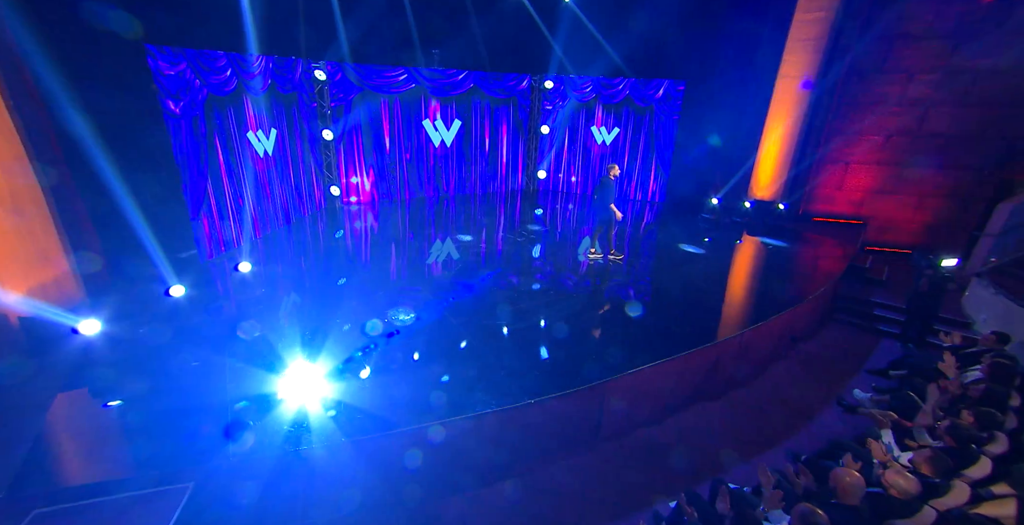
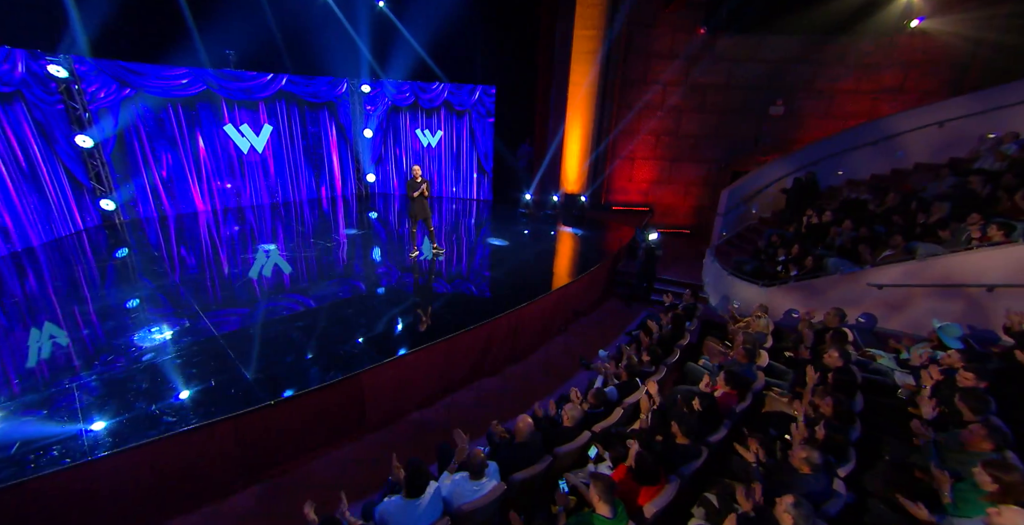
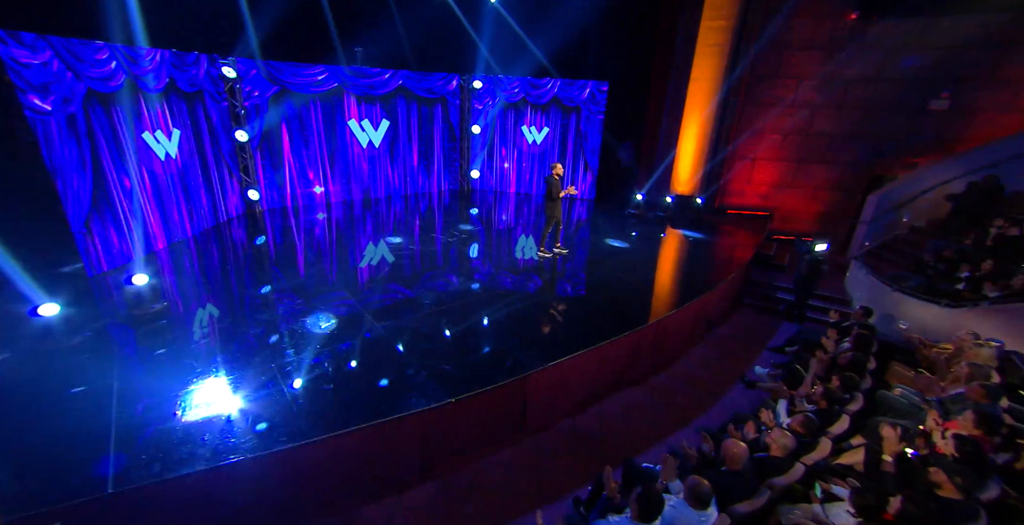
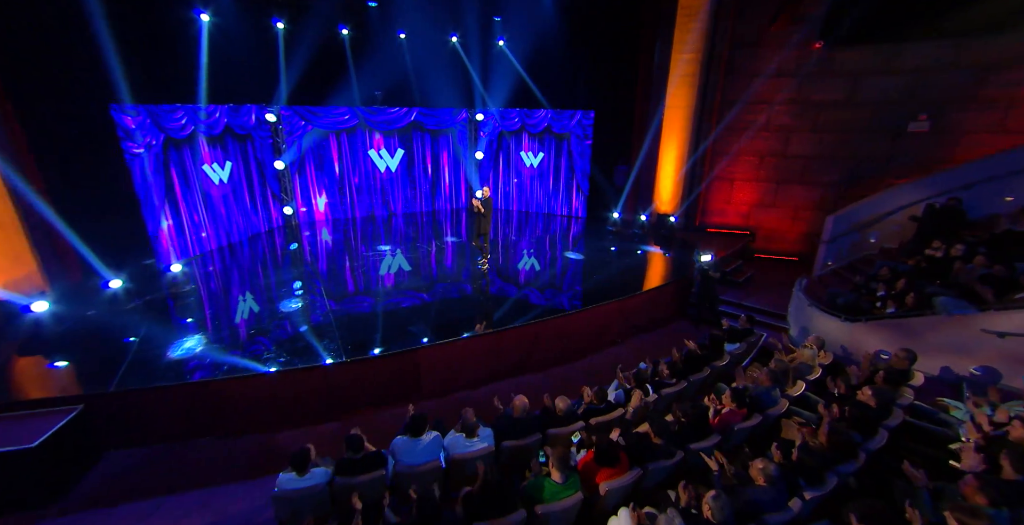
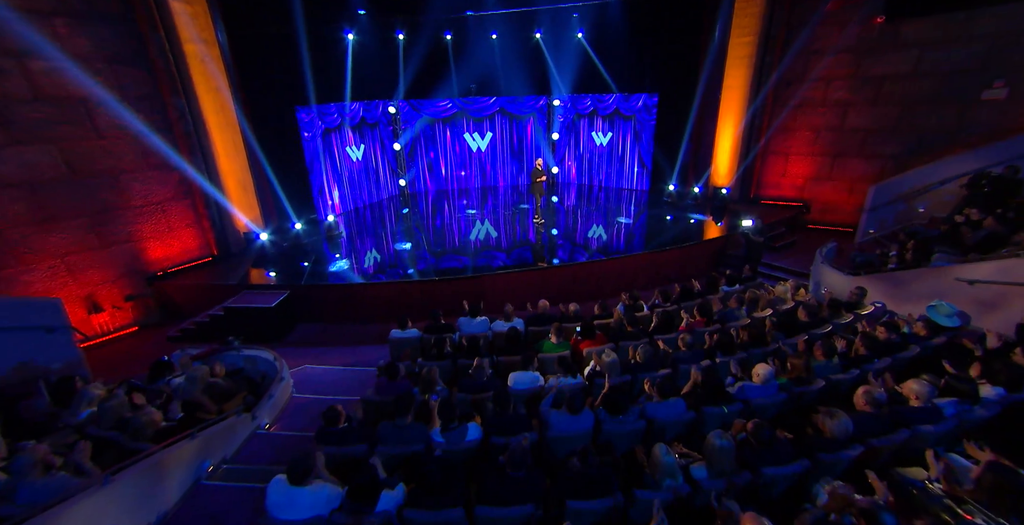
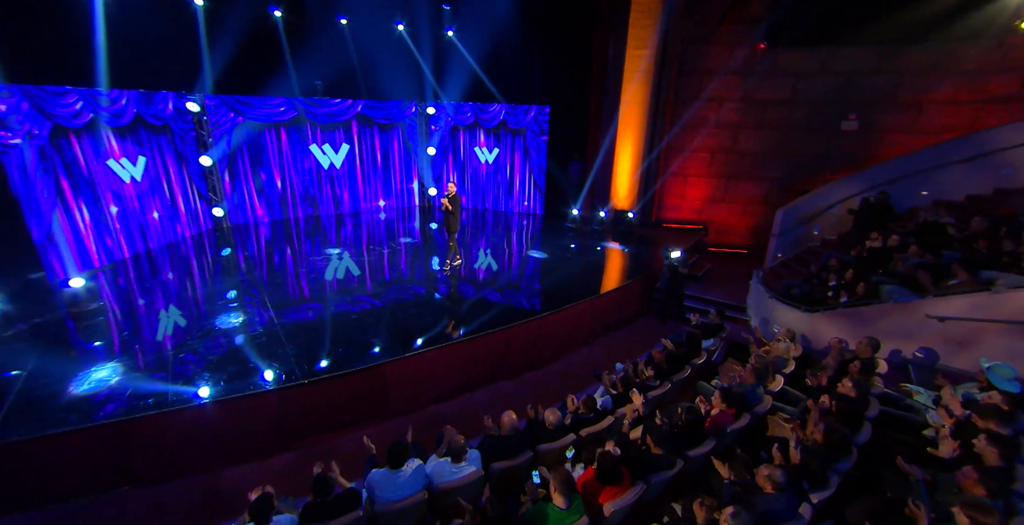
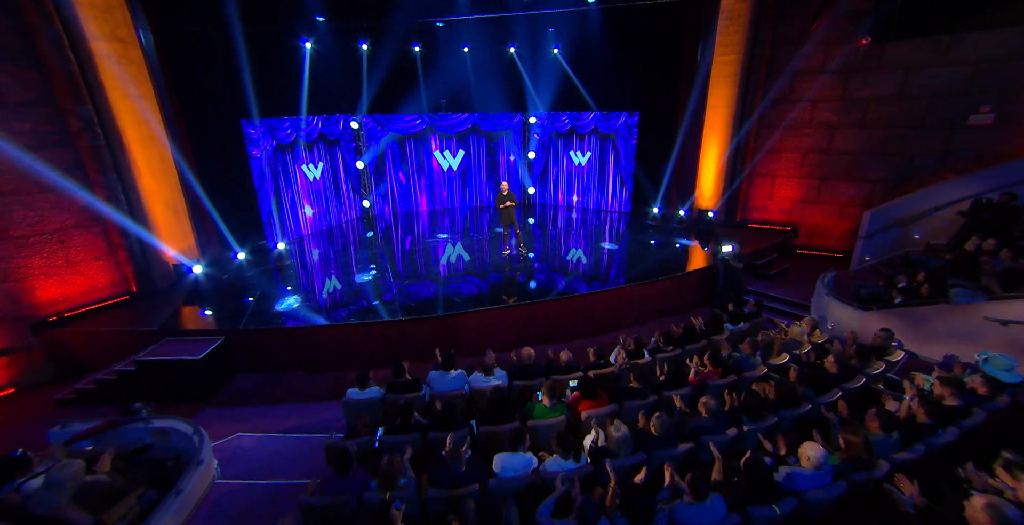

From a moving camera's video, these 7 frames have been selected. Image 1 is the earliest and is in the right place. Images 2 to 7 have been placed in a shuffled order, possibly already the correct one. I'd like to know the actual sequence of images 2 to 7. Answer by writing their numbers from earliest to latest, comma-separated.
3, 2, 6, 4, 7, 5
